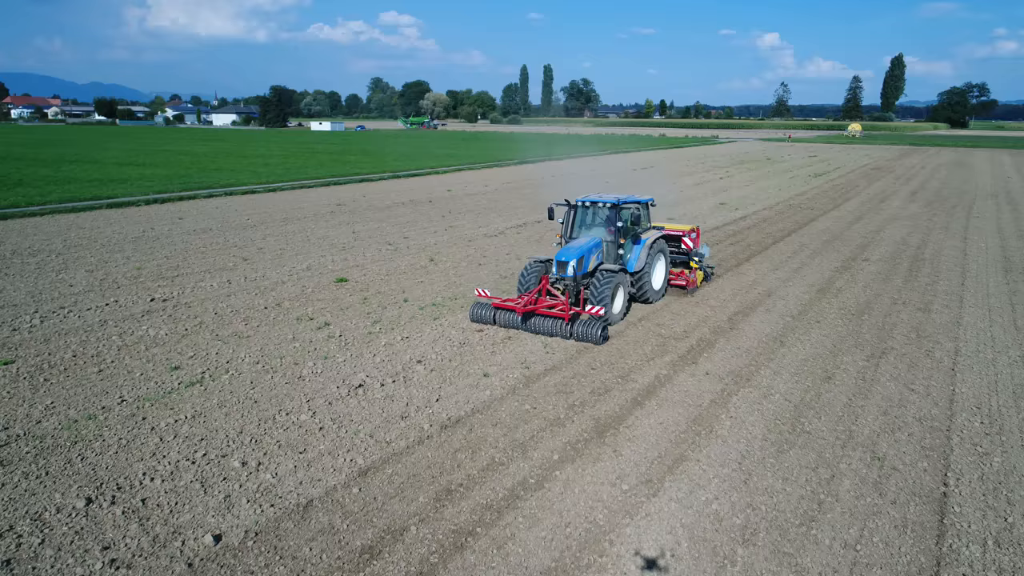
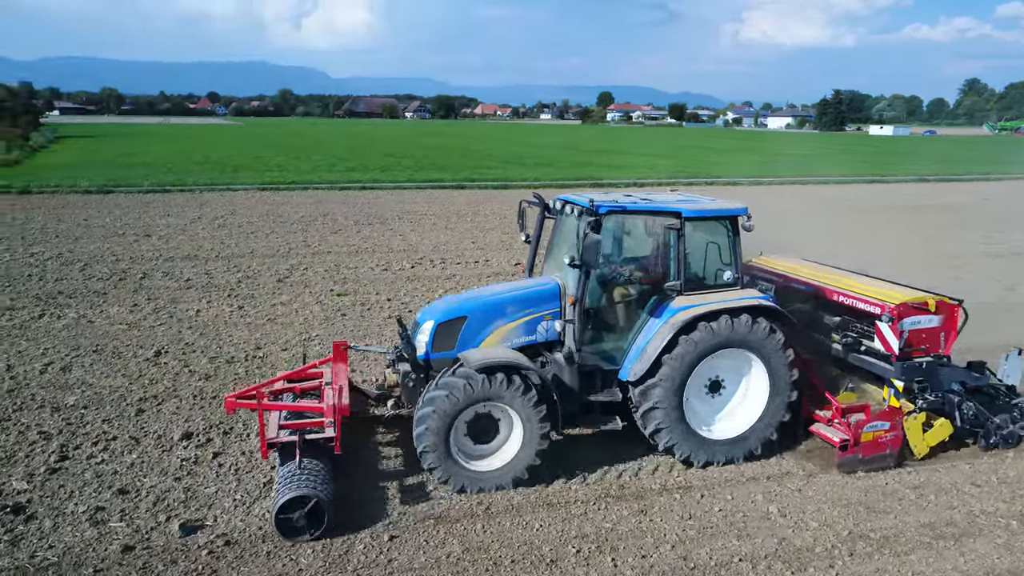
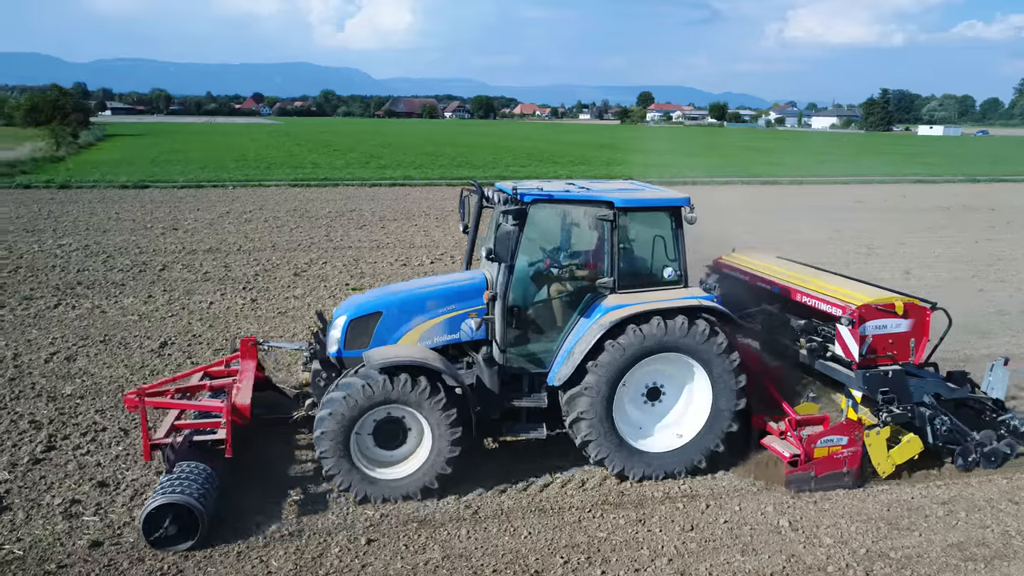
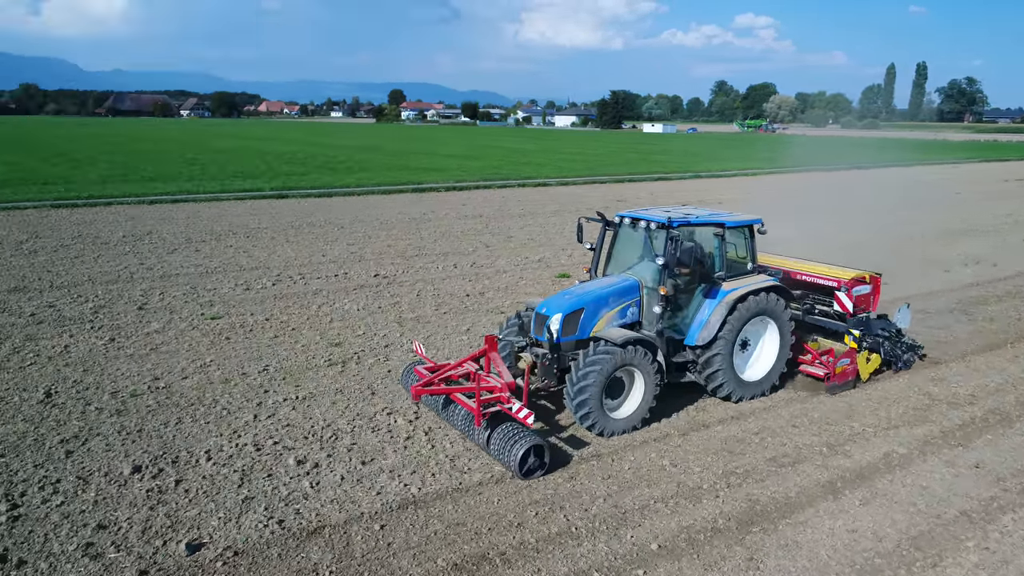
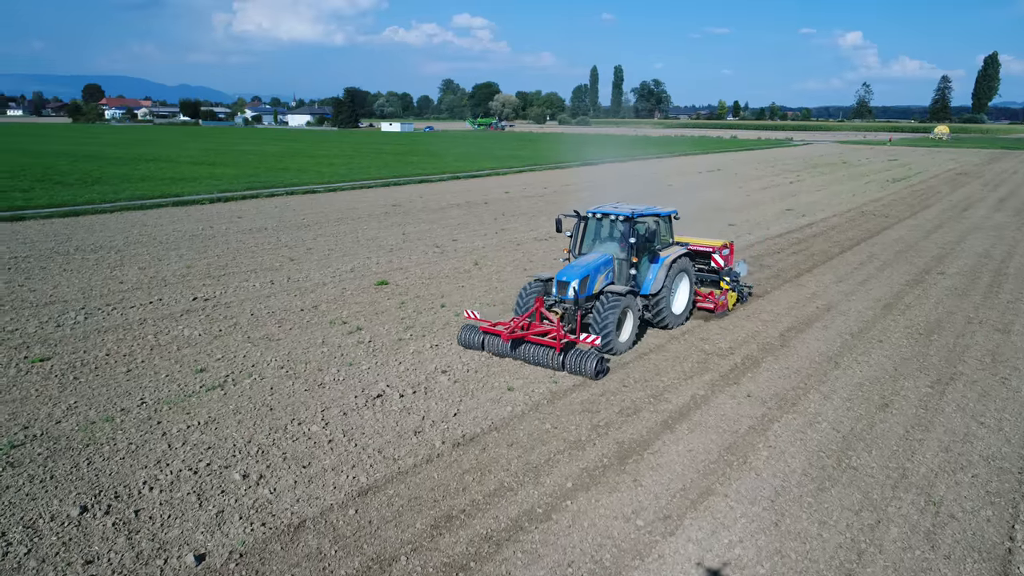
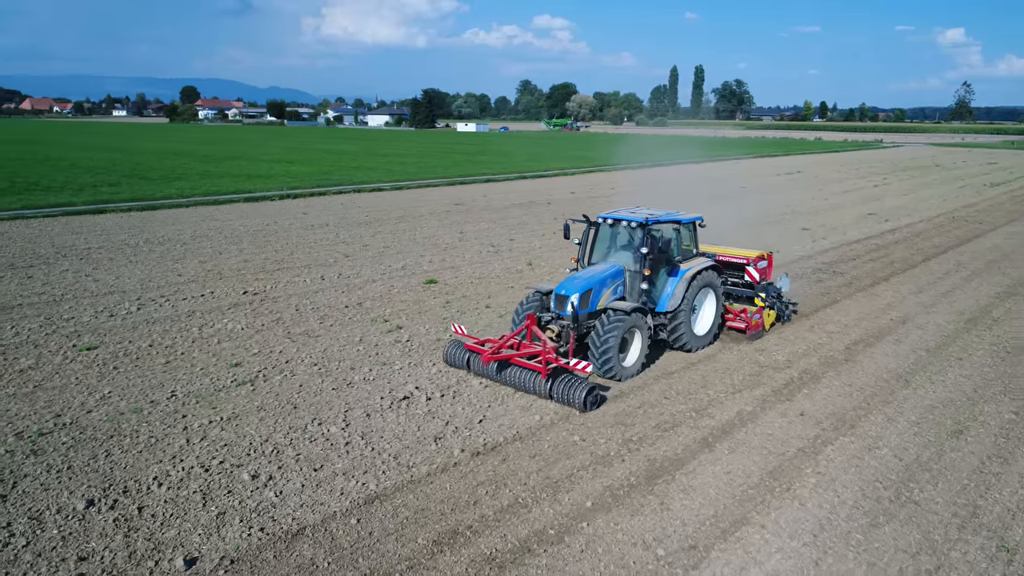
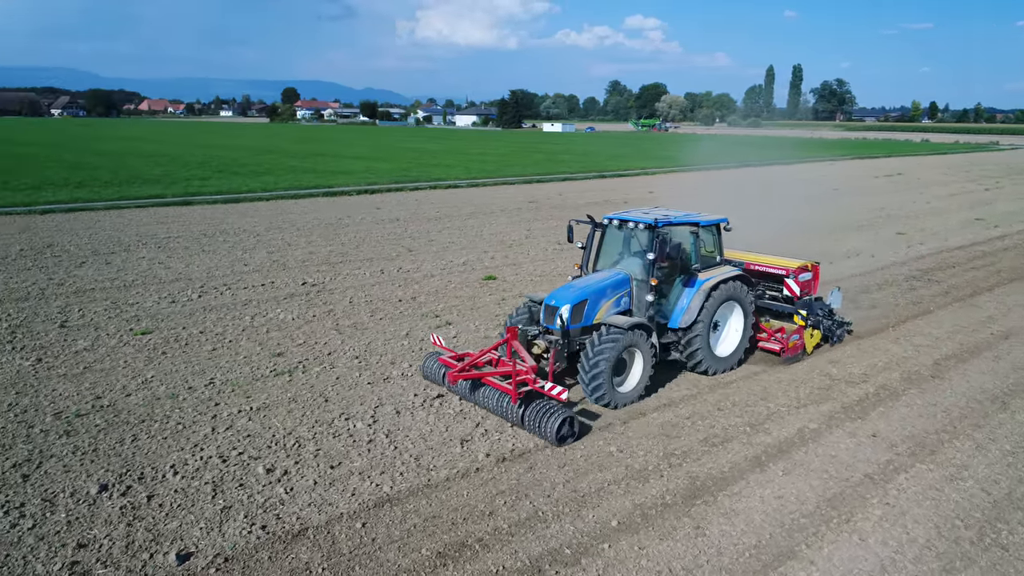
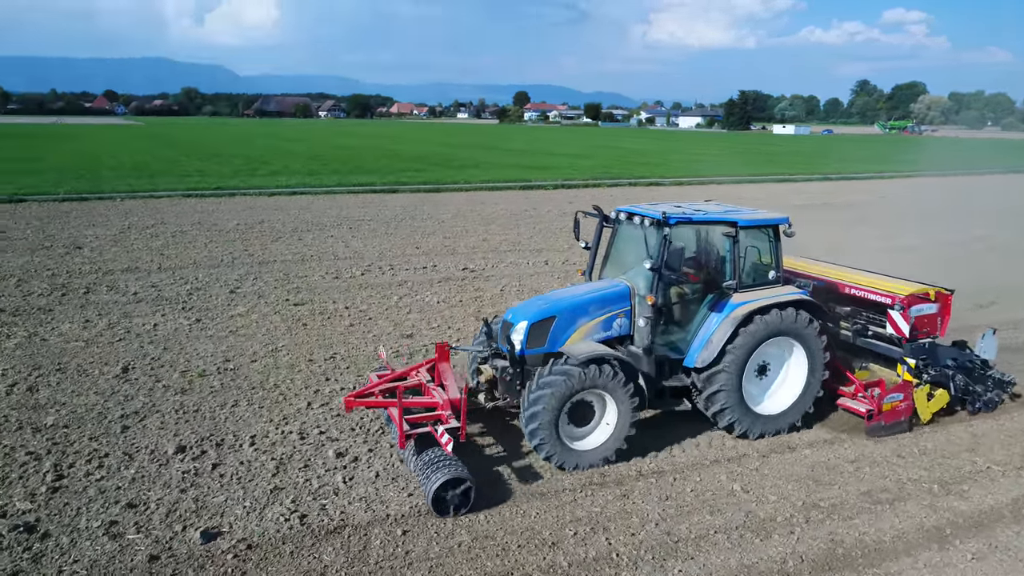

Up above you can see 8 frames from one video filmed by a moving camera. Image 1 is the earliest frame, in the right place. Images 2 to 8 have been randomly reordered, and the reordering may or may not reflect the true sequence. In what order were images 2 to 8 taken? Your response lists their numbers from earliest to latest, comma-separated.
5, 6, 7, 4, 8, 2, 3
